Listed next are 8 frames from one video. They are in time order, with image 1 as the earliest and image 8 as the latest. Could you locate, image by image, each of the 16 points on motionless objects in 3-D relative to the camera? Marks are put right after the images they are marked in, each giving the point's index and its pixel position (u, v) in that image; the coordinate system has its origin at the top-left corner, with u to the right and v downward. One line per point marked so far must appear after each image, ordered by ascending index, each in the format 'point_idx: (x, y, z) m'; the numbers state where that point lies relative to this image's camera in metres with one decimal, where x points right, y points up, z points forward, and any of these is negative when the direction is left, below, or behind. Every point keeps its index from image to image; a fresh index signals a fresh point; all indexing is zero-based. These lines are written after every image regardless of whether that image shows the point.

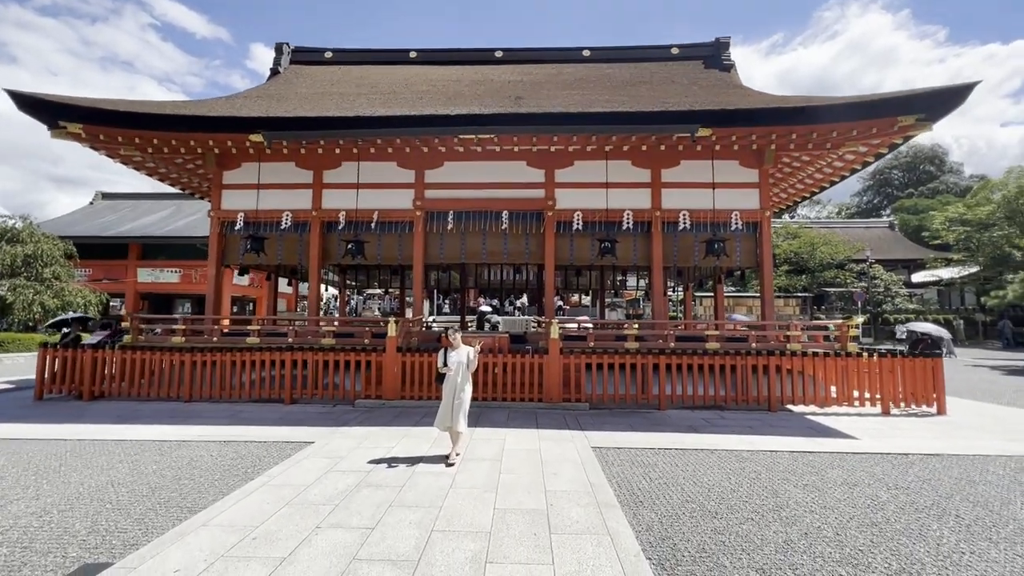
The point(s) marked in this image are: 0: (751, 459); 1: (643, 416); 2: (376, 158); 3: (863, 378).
0: (+2.8, -2.0, +5.5) m
1: (+2.1, -2.1, +7.8) m
2: (-3.0, +2.9, +10.6) m
3: (+6.2, -1.6, +8.3) m
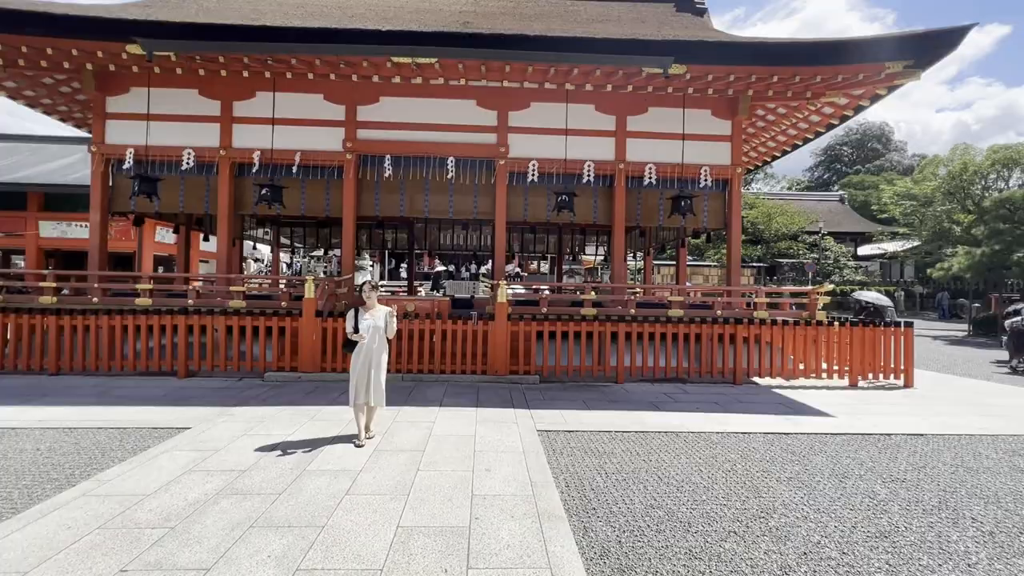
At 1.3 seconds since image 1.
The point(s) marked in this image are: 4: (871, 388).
0: (+2.1, -1.6, +4.7) m
1: (+1.2, -1.5, +6.9) m
2: (-4.0, +3.8, +9.0) m
3: (+5.3, -1.0, +7.8) m
4: (+5.9, -1.6, +7.7) m
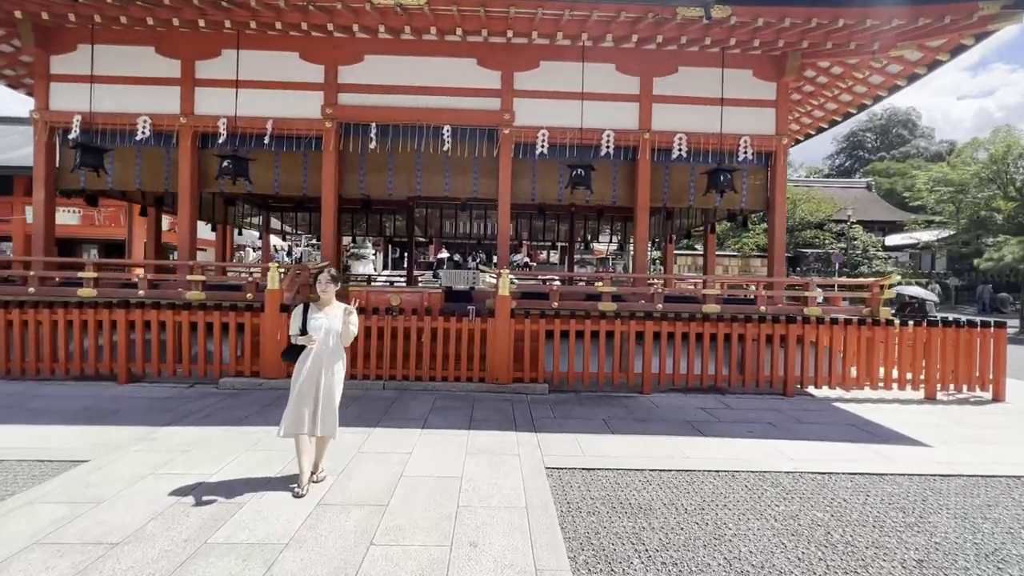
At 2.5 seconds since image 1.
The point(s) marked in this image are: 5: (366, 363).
0: (+2.1, -1.5, +3.4) m
1: (+1.3, -1.4, +5.6) m
2: (-3.9, +3.9, +7.7) m
3: (+5.3, -0.9, +6.4) m
4: (+5.9, -1.5, +6.3) m
5: (-1.9, -1.0, +6.2) m
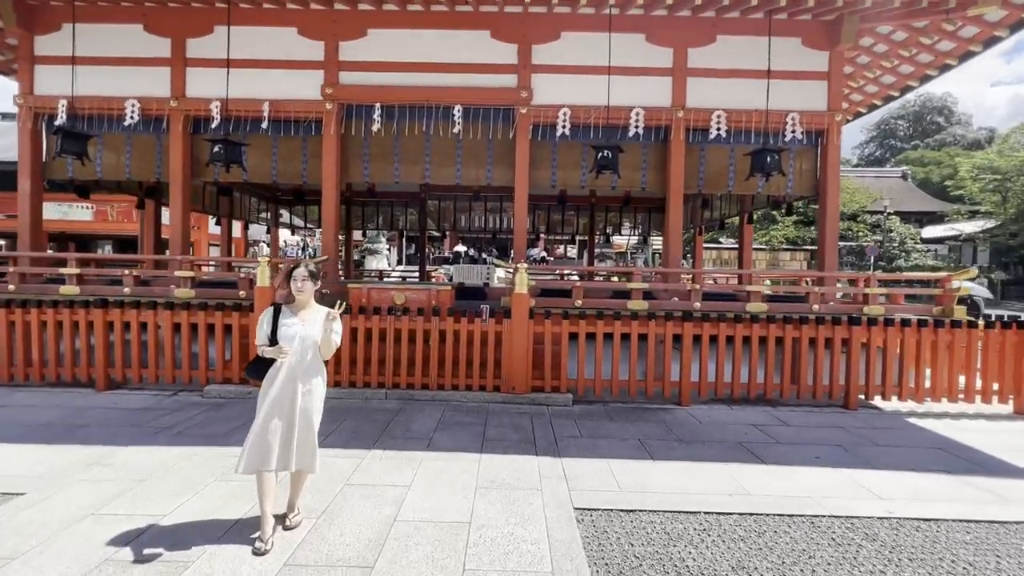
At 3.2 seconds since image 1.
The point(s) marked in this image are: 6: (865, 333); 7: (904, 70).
0: (+2.2, -1.5, +2.6) m
1: (+1.5, -1.4, +4.9) m
2: (-3.7, +4.0, +7.1) m
3: (+5.6, -0.9, +5.5) m
4: (+6.1, -1.5, +5.4) m
5: (-1.7, -1.0, +5.6) m
6: (+4.2, -0.5, +5.6) m
7: (+6.4, +3.6, +7.8) m
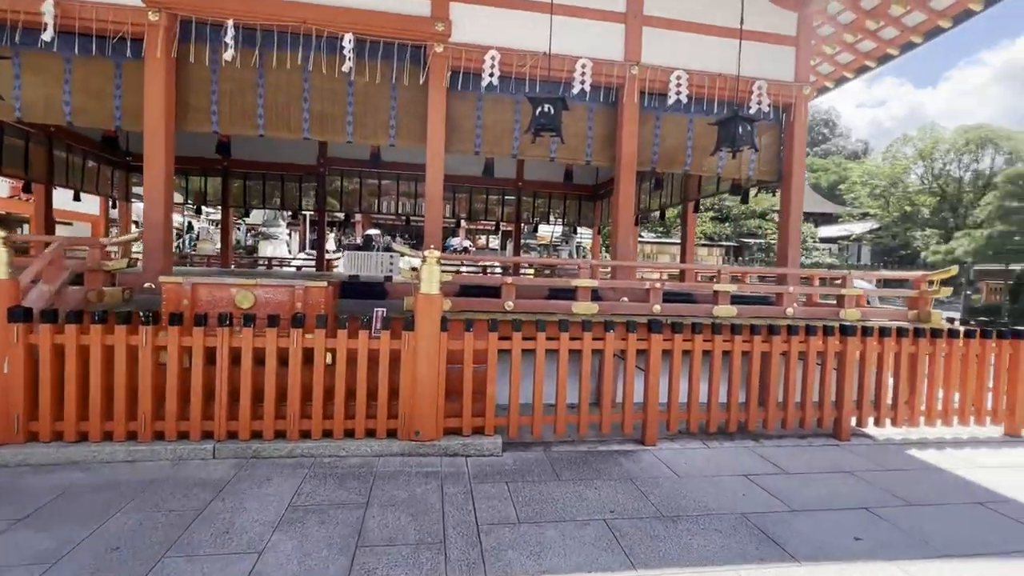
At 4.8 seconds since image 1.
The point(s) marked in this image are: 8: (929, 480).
0: (+1.9, -1.5, +1.4) m
1: (+0.8, -1.4, +3.5) m
2: (-4.6, +4.1, +4.7) m
3: (+4.7, -0.9, +4.8) m
4: (+5.3, -1.5, +4.8) m
5: (-2.5, -0.9, +3.6) m
6: (+3.3, -0.5, +4.6) m
7: (+5.3, +3.6, +7.1) m
8: (+3.2, -1.5, +3.6) m
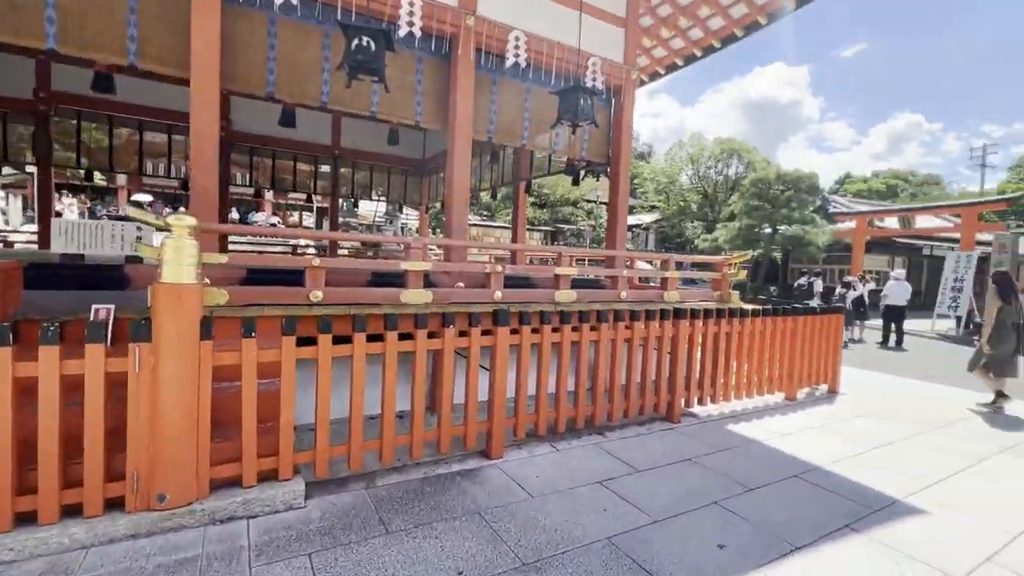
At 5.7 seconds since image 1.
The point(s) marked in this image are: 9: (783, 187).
0: (+1.5, -1.5, +1.2) m
1: (-0.3, -1.3, +2.8) m
2: (-5.7, +4.1, +1.7) m
3: (+2.9, -0.7, +5.3) m
4: (+3.5, -1.3, +5.6) m
5: (-3.4, -0.9, +1.7) m
6: (+1.7, -0.4, +4.7) m
7: (+2.6, +3.9, +7.5) m
8: (+1.9, -1.3, +3.8) m
9: (+11.1, +4.1, +19.4) m
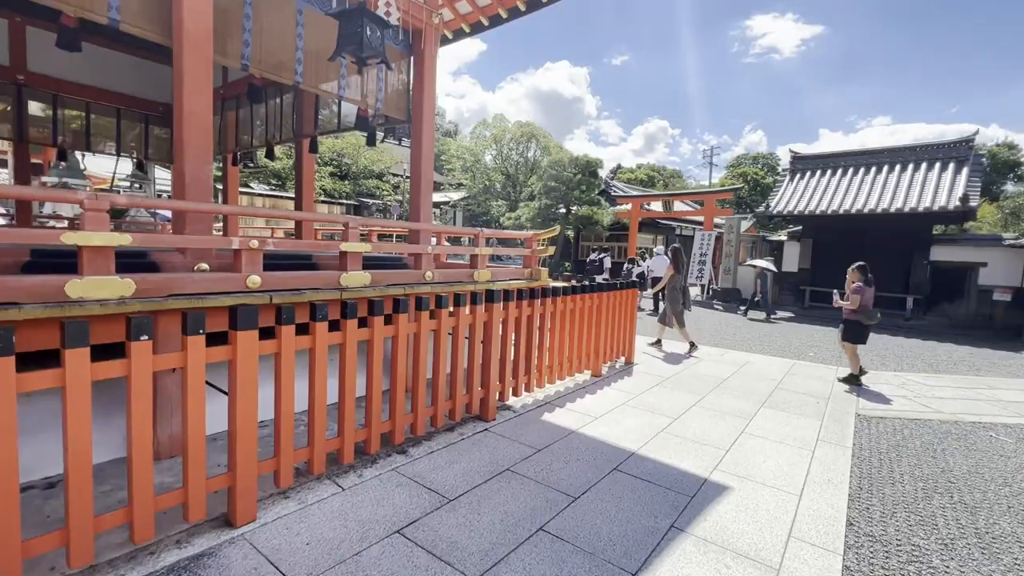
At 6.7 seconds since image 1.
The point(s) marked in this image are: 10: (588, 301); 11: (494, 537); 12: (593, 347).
0: (+1.0, -1.5, +0.9) m
1: (-1.2, -1.2, +1.6) m
2: (-5.9, +3.9, -1.7) m
3: (+0.7, -0.4, +5.2) m
4: (+1.2, -1.0, +5.7) m
5: (-3.7, -1.0, -0.5) m
6: (-0.1, -0.2, +4.1) m
7: (-0.5, +4.2, +6.9) m
8: (+0.4, -1.2, +3.4) m
9: (+2.8, +5.2, +21.1) m
10: (+0.8, -0.2, +5.3) m
11: (-0.1, -1.3, +2.4) m
12: (+0.9, -0.7, +5.5) m
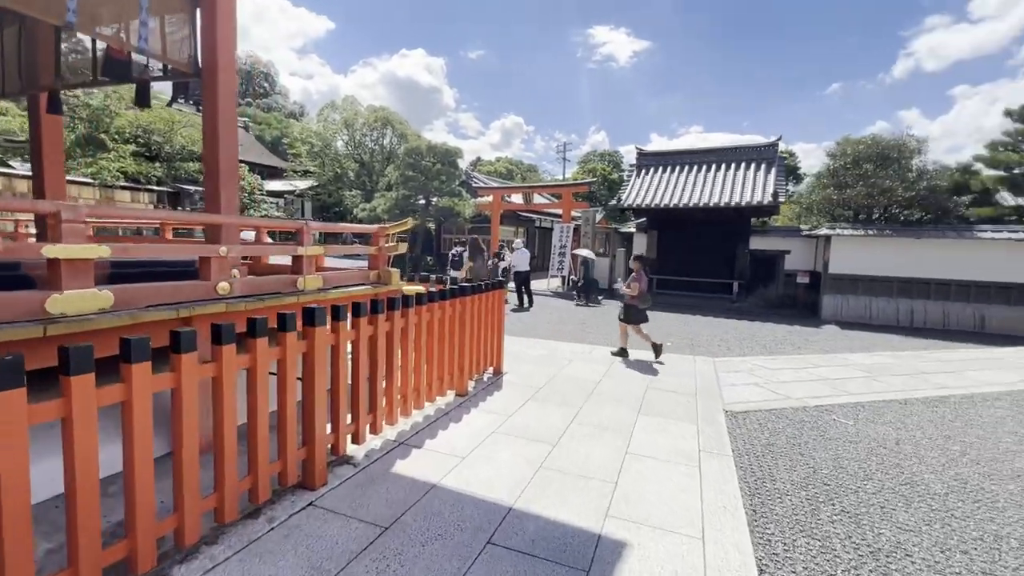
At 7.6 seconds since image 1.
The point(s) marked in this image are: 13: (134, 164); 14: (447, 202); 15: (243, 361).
0: (+0.9, -1.6, +0.3) m
1: (-1.5, -1.4, +0.4) m
2: (-5.3, +3.5, -4.2) m
3: (-0.7, -0.5, +4.3) m
4: (-0.4, -1.1, +4.9) m
5: (-3.3, -1.3, -2.4) m
6: (-1.2, -0.3, +3.0) m
7: (-2.4, +4.1, +5.5) m
8: (-0.4, -1.3, +2.5) m
9: (-3.3, +5.4, +20.0) m
10: (-0.6, -0.2, +4.4) m
11: (-0.6, -1.4, +1.4) m
12: (-0.6, -0.7, +4.6) m
13: (-14.6, +4.7, +18.0) m
14: (-2.8, +3.6, +19.9) m
15: (-1.4, -0.4, +2.5) m
